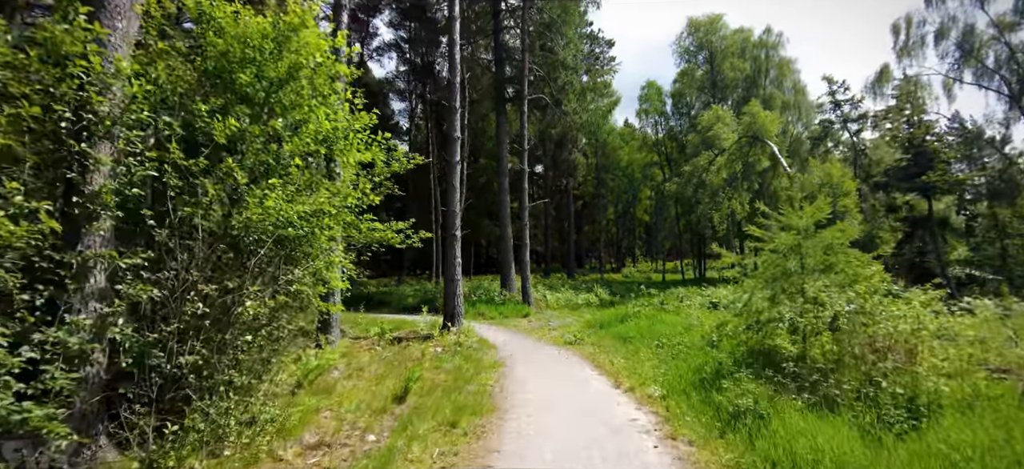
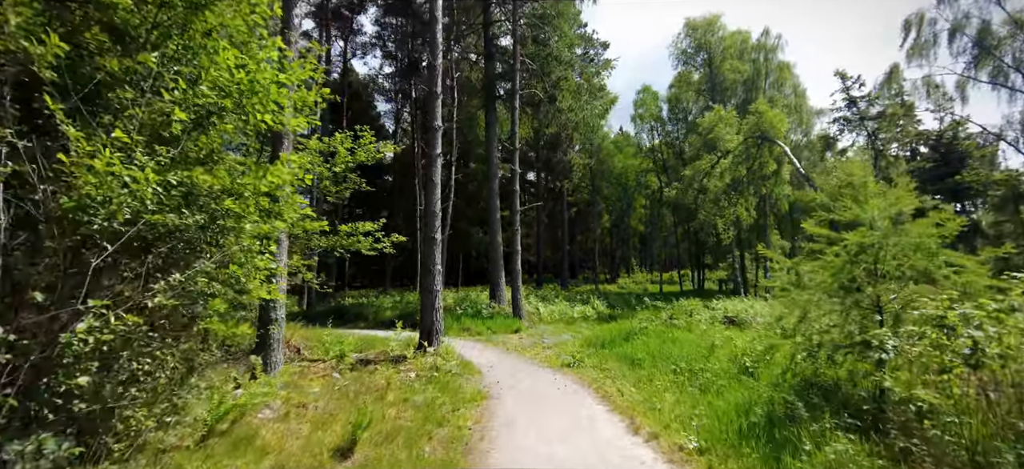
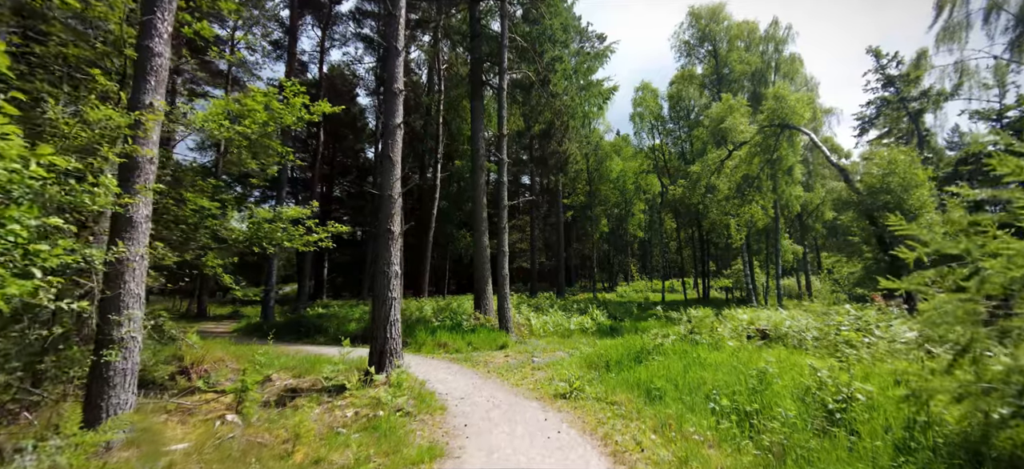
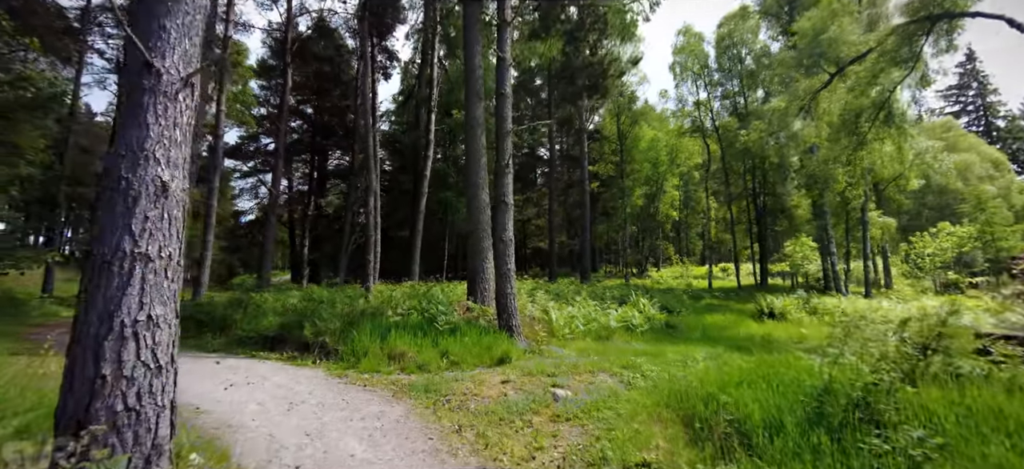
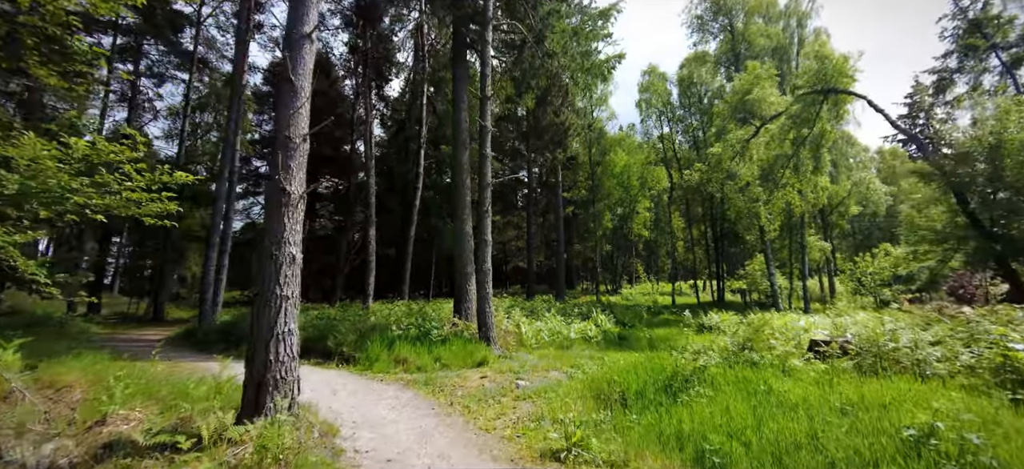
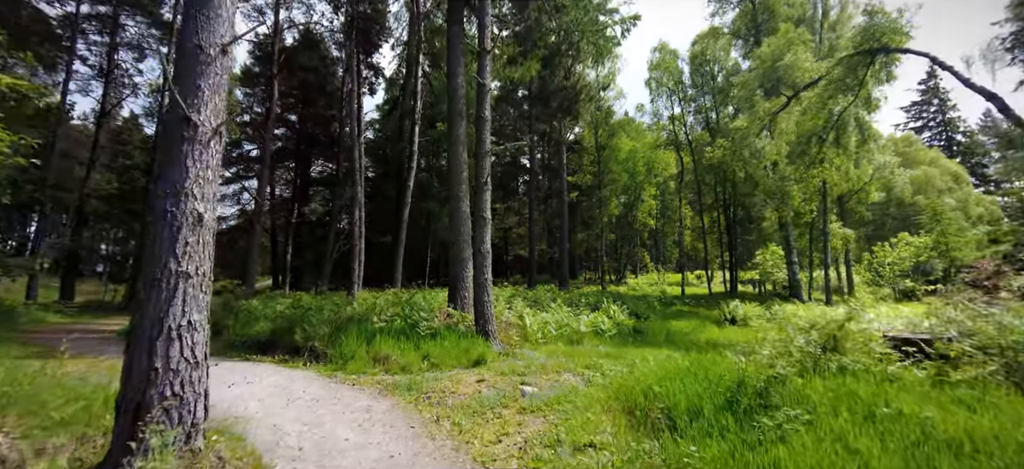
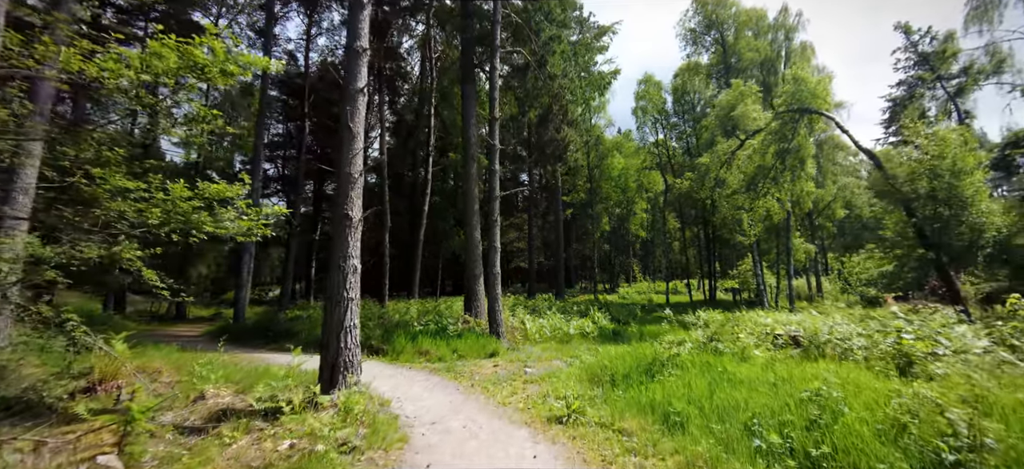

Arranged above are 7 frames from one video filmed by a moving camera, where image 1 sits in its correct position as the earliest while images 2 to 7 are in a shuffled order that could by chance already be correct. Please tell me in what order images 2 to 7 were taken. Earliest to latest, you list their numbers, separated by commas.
2, 3, 7, 5, 6, 4
